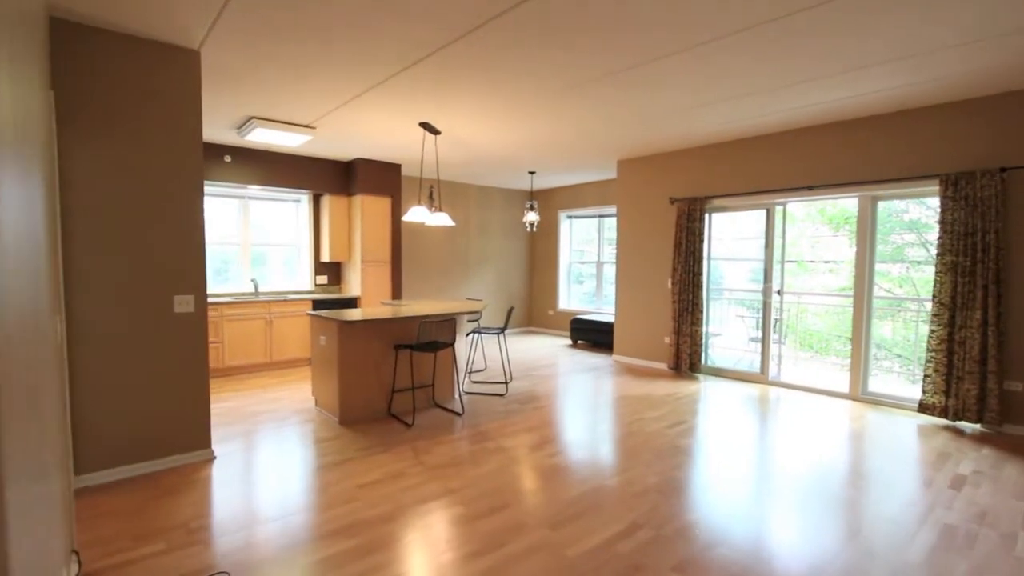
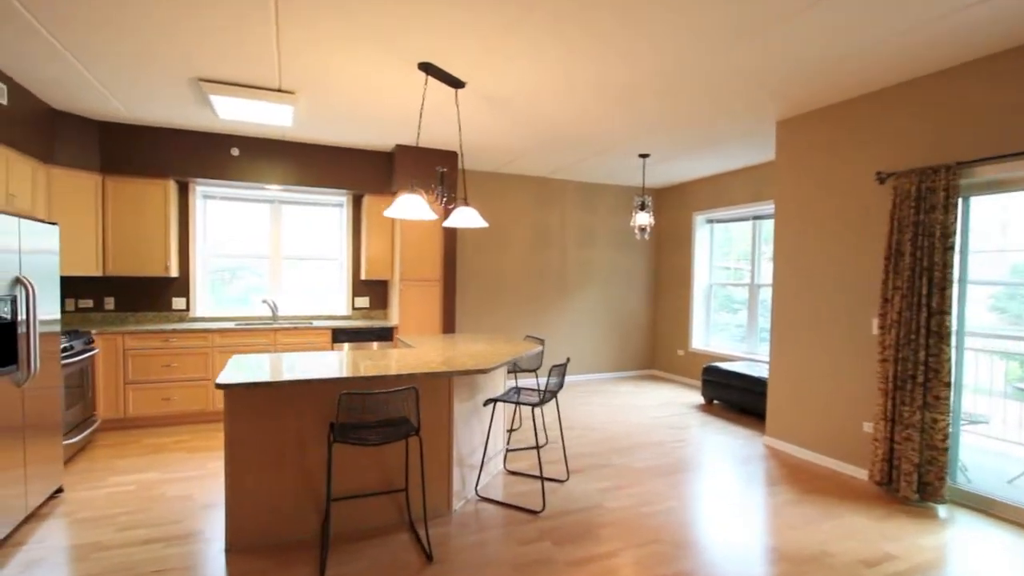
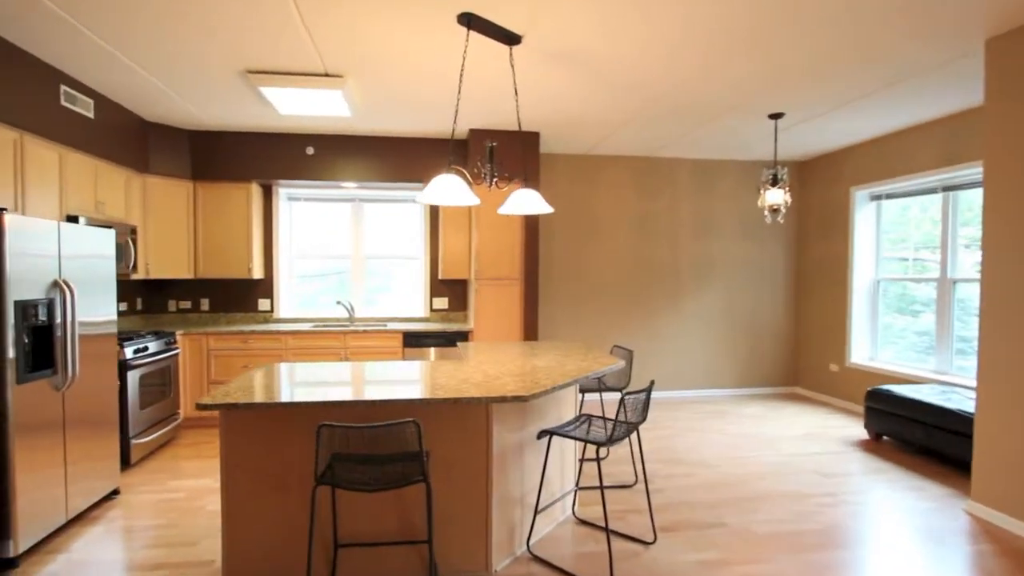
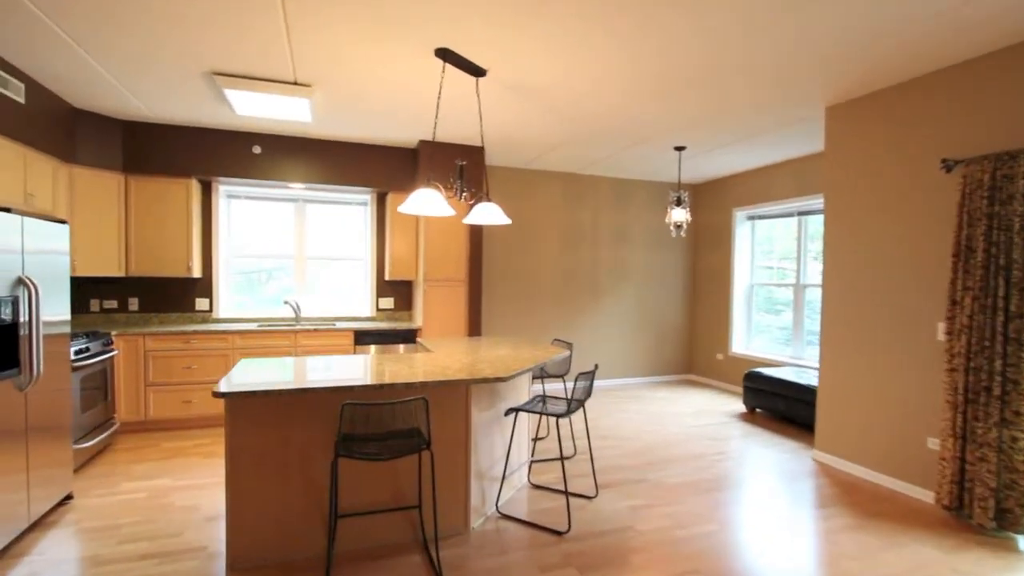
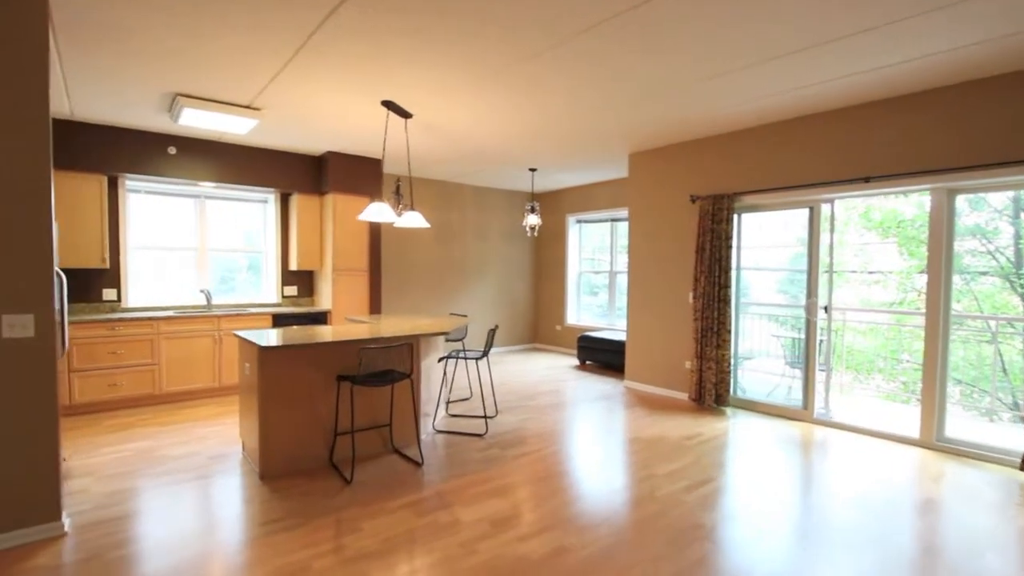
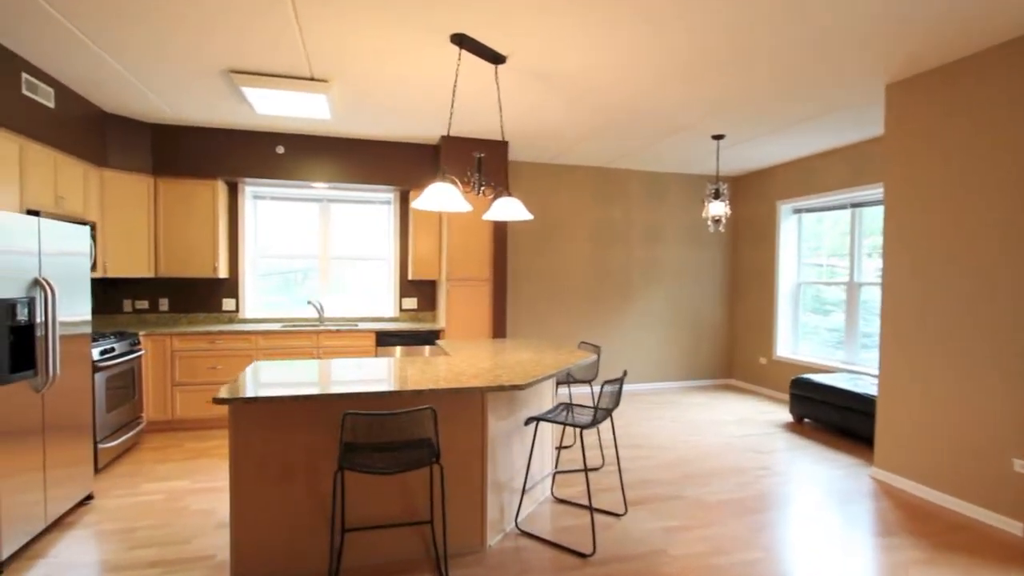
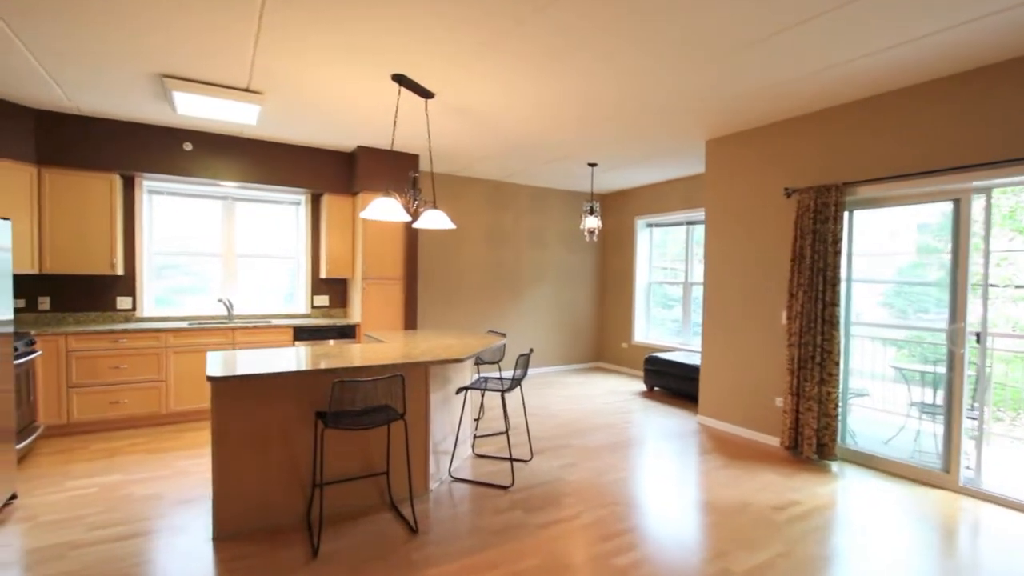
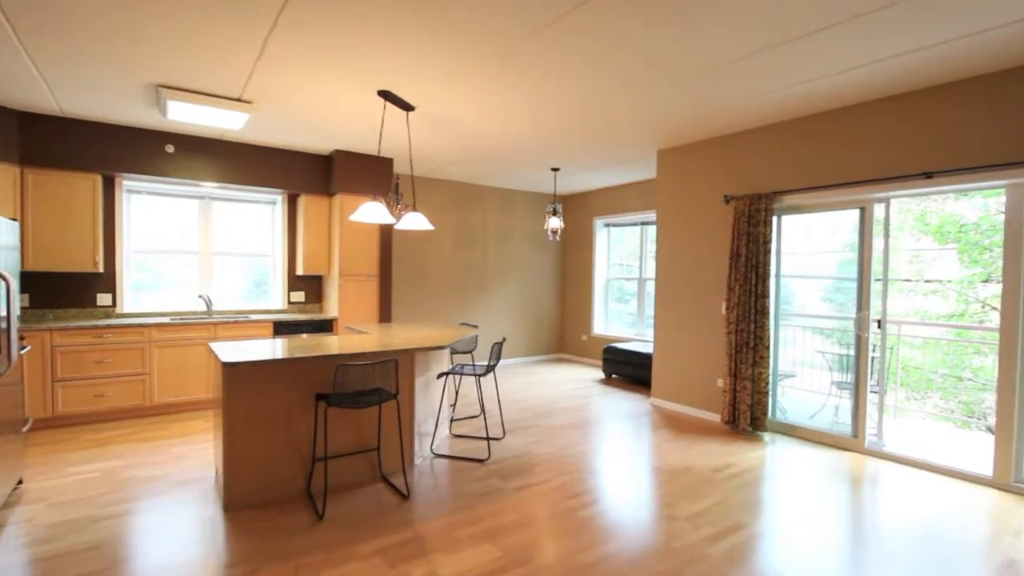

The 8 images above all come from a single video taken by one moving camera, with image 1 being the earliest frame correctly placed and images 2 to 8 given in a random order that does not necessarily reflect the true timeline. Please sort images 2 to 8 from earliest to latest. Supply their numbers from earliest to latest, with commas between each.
5, 8, 7, 2, 4, 6, 3
